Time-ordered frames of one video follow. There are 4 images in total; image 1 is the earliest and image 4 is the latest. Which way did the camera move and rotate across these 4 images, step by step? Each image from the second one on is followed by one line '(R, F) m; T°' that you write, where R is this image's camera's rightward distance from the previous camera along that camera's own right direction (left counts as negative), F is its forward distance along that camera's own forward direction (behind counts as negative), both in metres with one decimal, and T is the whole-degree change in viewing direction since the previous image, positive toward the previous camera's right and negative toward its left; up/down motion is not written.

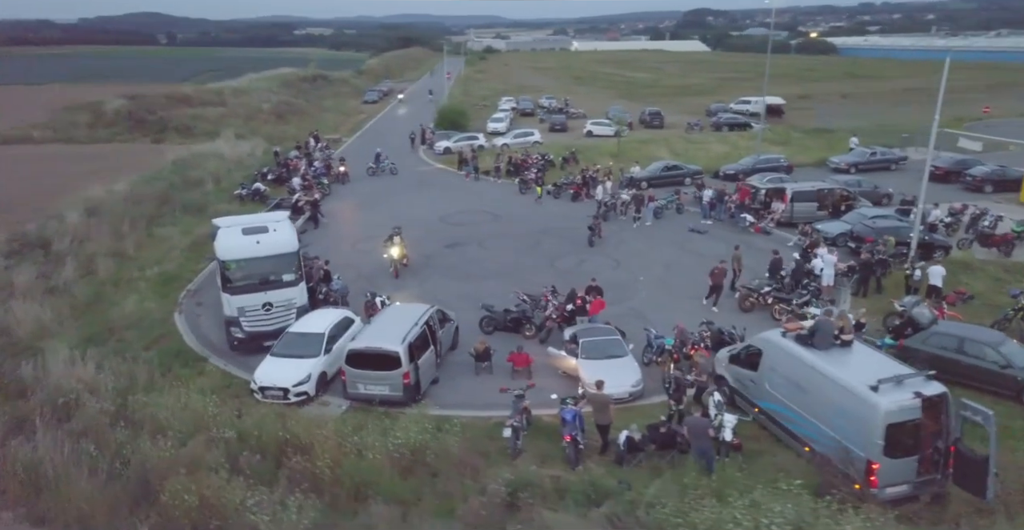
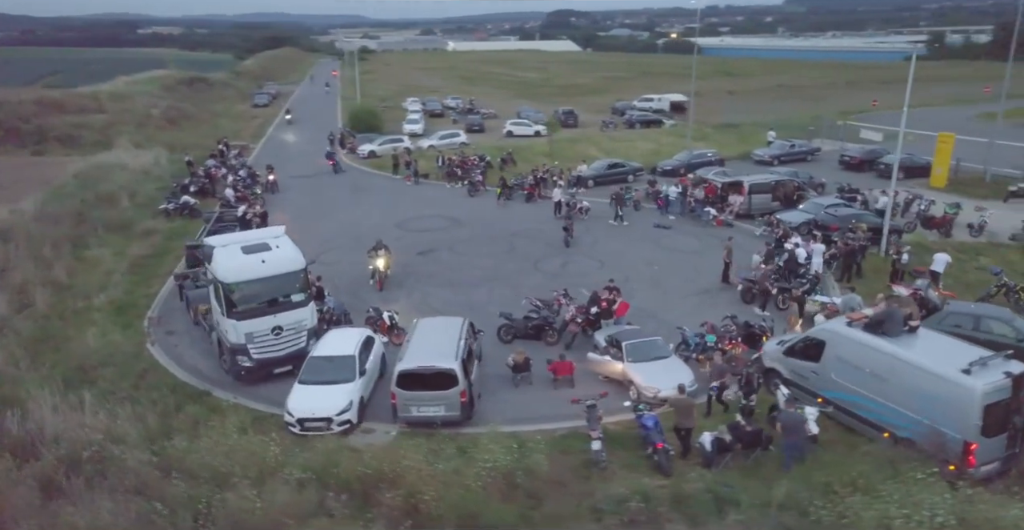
(-2.9, +0.7) m; +9°
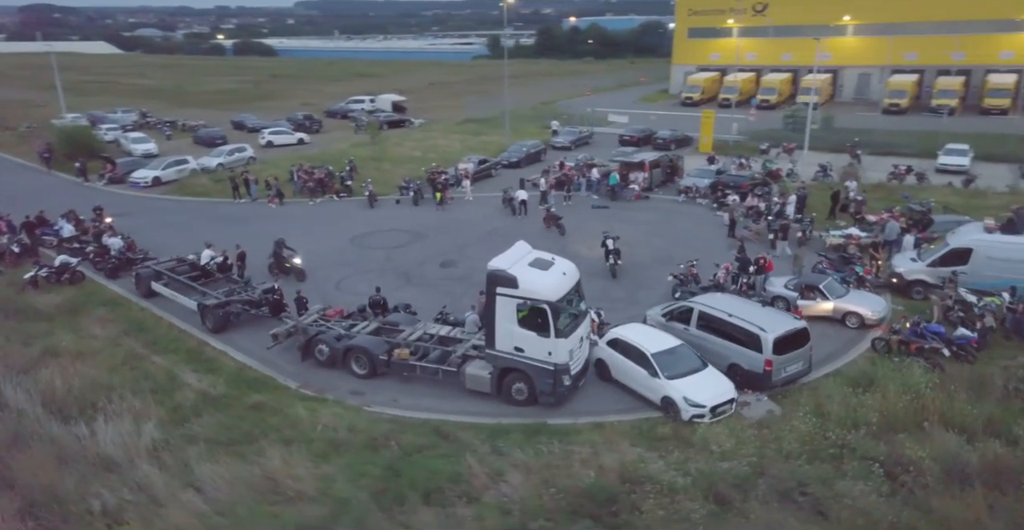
(-12.6, +3.0) m; +31°
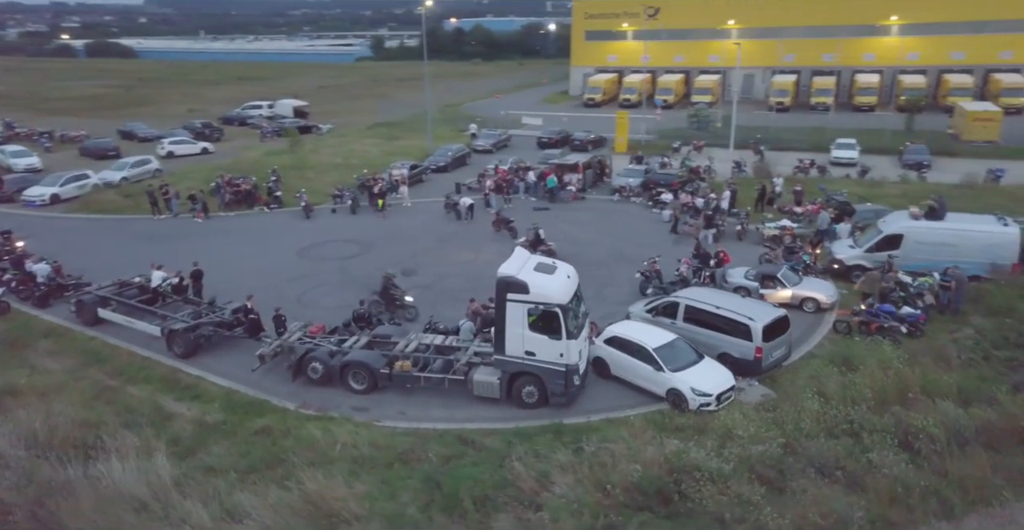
(-2.2, -0.1) m; +9°
